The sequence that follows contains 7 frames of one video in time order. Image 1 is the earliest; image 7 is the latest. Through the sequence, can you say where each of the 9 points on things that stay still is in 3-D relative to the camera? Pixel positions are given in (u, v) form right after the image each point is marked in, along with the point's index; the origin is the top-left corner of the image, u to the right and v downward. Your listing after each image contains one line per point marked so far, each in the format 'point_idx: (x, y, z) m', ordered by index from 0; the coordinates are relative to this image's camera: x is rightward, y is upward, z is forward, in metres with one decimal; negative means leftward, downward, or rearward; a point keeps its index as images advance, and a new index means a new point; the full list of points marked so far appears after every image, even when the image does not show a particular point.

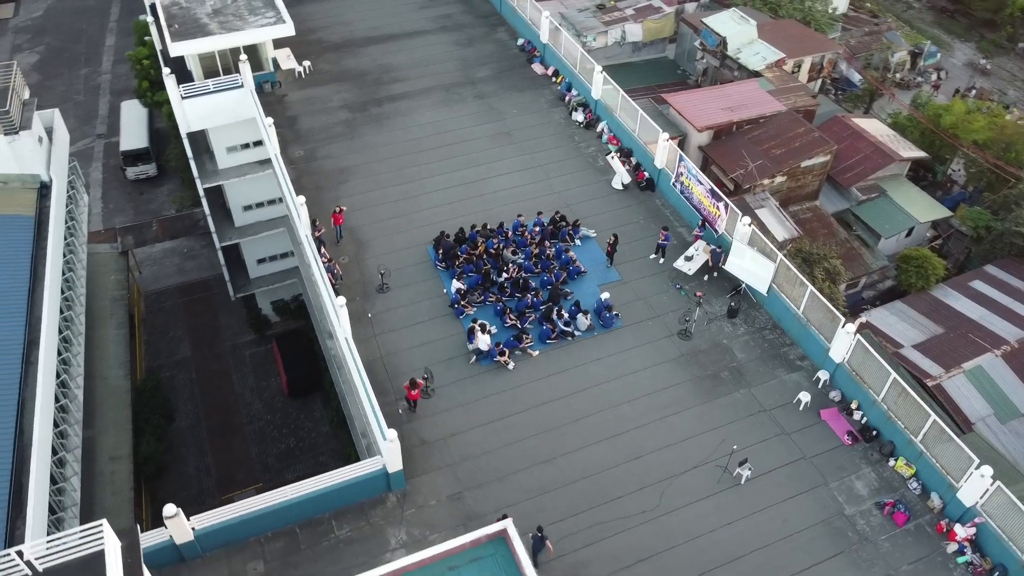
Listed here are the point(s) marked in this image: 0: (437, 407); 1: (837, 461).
0: (-1.5, -2.3, +15.9) m
1: (+6.0, -3.2, +15.2) m
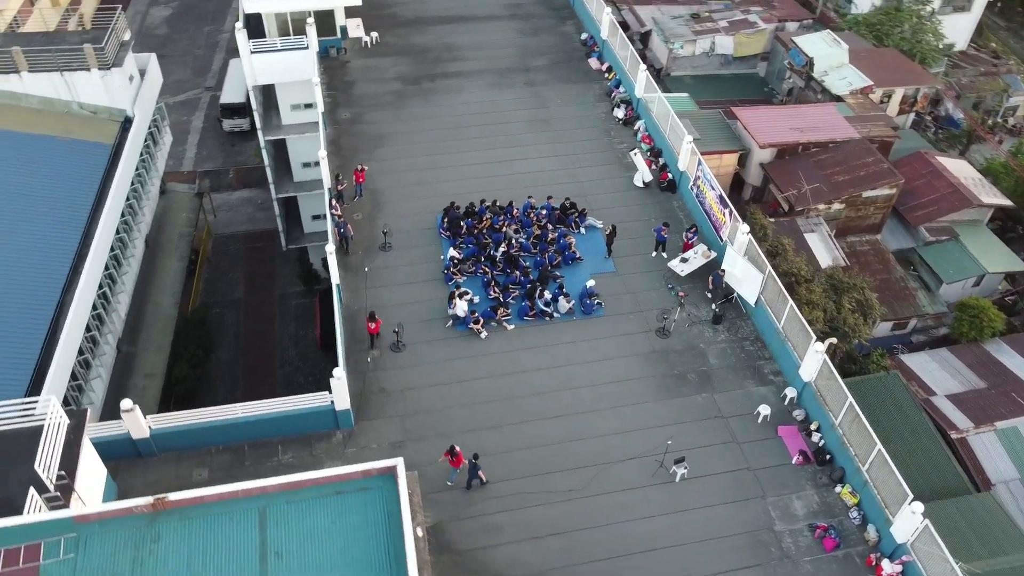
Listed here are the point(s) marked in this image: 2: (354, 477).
0: (-2.2, -1.5, +16.6) m
1: (+4.9, -3.4, +14.9) m
2: (-2.3, -2.7, +11.7) m
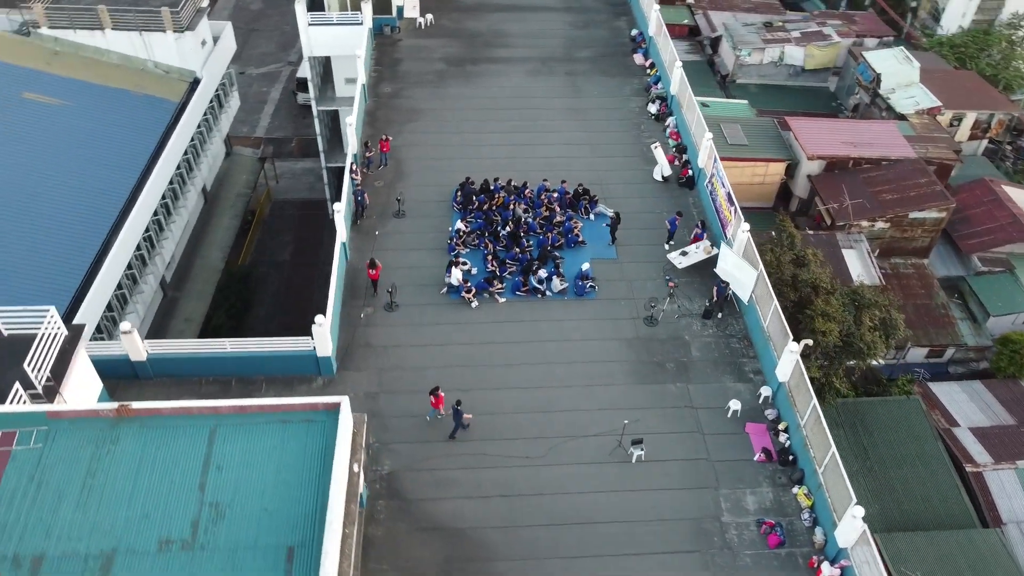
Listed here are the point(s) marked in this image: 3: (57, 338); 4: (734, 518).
0: (-2.5, -0.7, +17.4) m
1: (+4.1, -3.3, +14.9) m
2: (-3.2, -1.8, +12.5) m
3: (-7.3, -0.9, +13.4) m
4: (+3.9, -4.0, +14.3) m
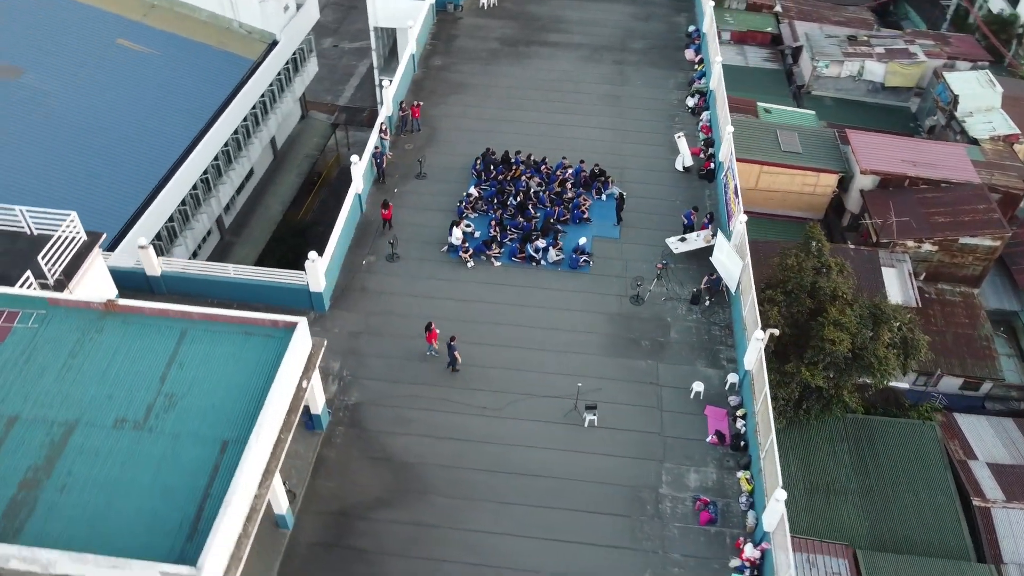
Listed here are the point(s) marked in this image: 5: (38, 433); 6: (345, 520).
0: (-2.7, +0.4, +18.4) m
1: (+3.2, -3.0, +15.1) m
2: (-4.1, -0.6, +13.6) m
3: (-7.9, +0.8, +15.0) m
4: (+2.8, -3.6, +14.5) m
5: (-7.0, -2.2, +12.2) m
6: (-2.9, -3.9, +14.0) m
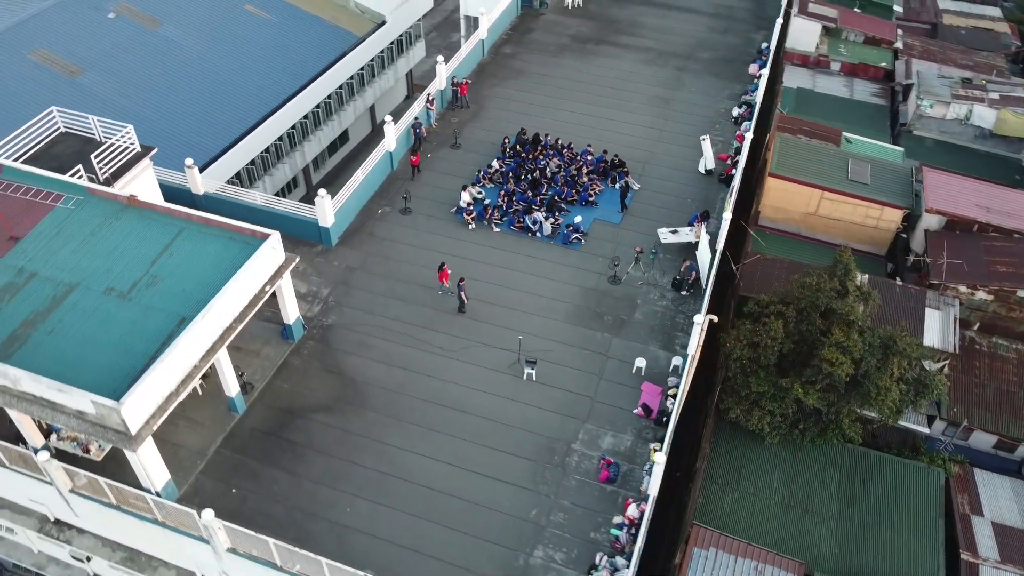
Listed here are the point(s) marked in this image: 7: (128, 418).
0: (-2.7, +1.6, +20.2) m
1: (+1.9, -2.5, +15.9) m
2: (-5.1, +1.0, +15.8) m
3: (-8.3, +3.0, +17.8) m
4: (+1.3, -3.0, +15.3) m
5: (-8.4, 0.0, +14.8) m
6: (-4.3, -2.5, +15.9) m
7: (-5.9, -2.0, +12.6) m
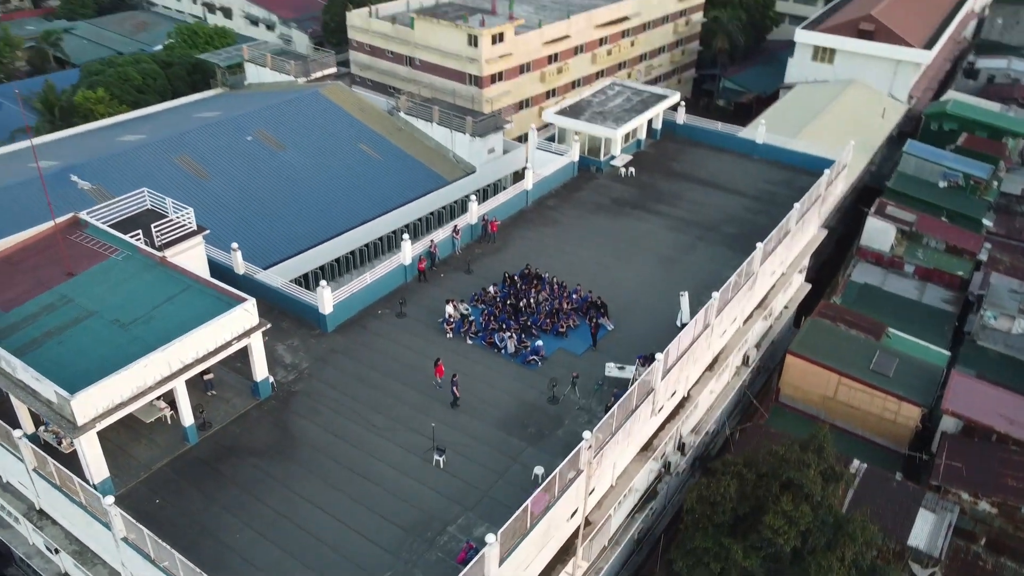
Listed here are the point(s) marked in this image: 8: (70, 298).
0: (-3.3, -1.0, +23.1) m
1: (-0.4, -4.7, +17.2) m
2: (-6.5, -0.2, +19.3) m
3: (-8.9, +1.6, +22.3) m
4: (-1.2, -5.0, +16.7) m
5: (-10.0, -0.5, +18.9) m
6: (-6.4, -3.7, +18.5) m
7: (-8.4, -2.4, +15.8) m
8: (-10.4, -0.2, +19.3) m
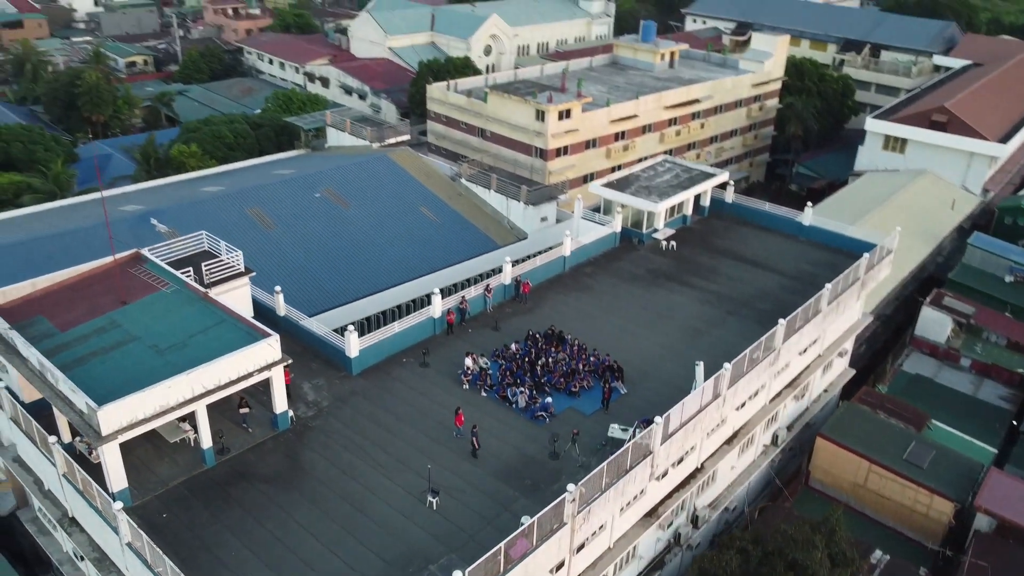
0: (-2.8, -2.4, +24.2) m
1: (-0.7, -5.8, +17.7) m
2: (-6.3, -1.1, +20.8) m
3: (-8.2, +0.6, +24.2) m
4: (-1.6, -5.9, +17.3) m
5: (-9.9, -1.2, +20.7) m
6: (-6.6, -4.5, +19.8) m
7: (-8.7, -2.8, +17.4) m
8: (-10.2, -0.9, +21.3) m
